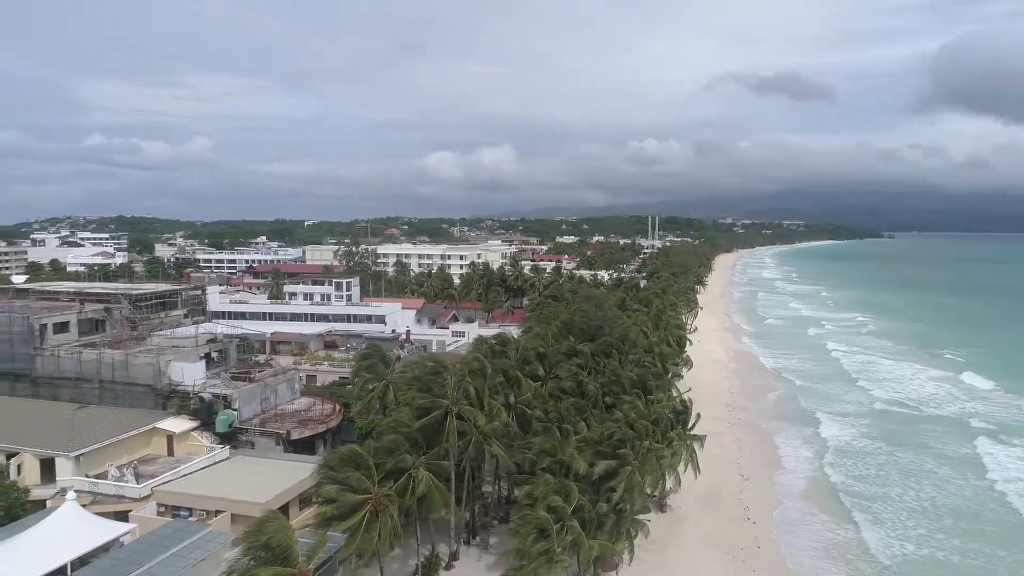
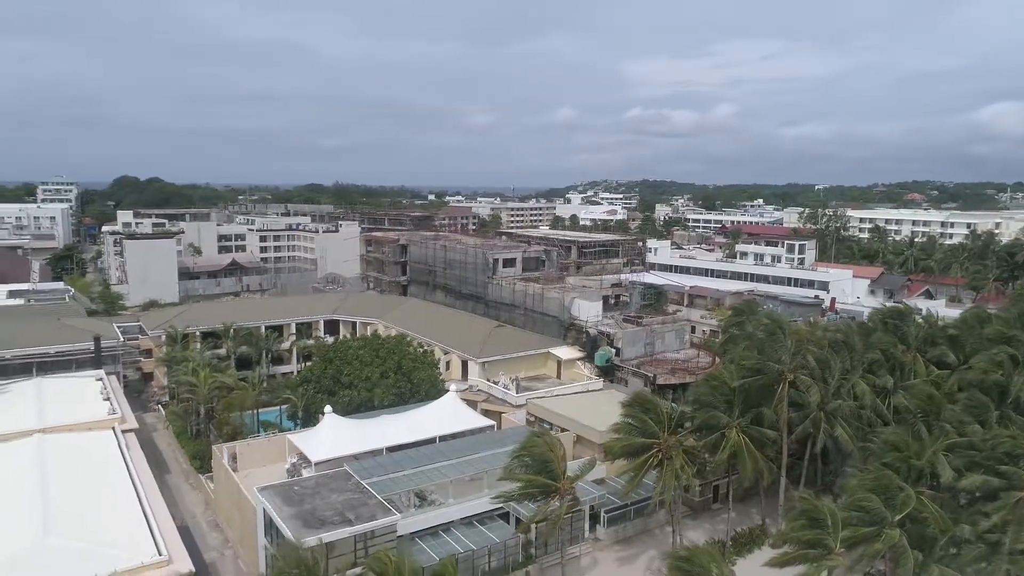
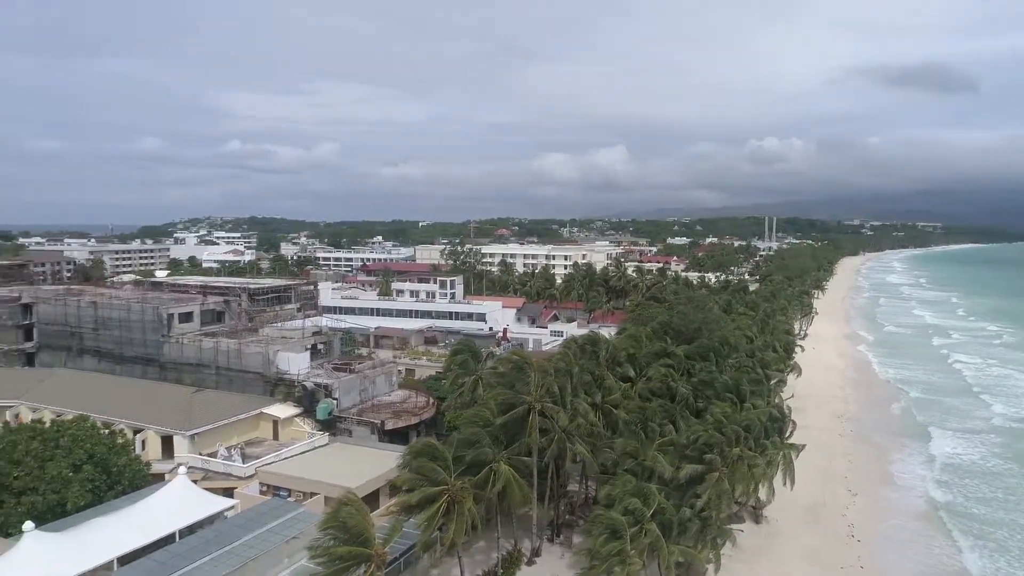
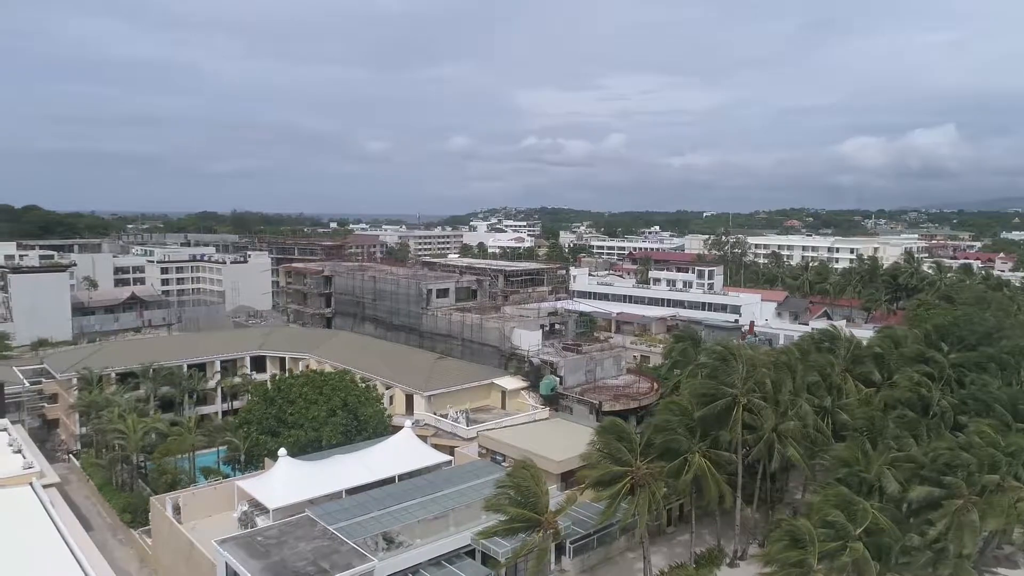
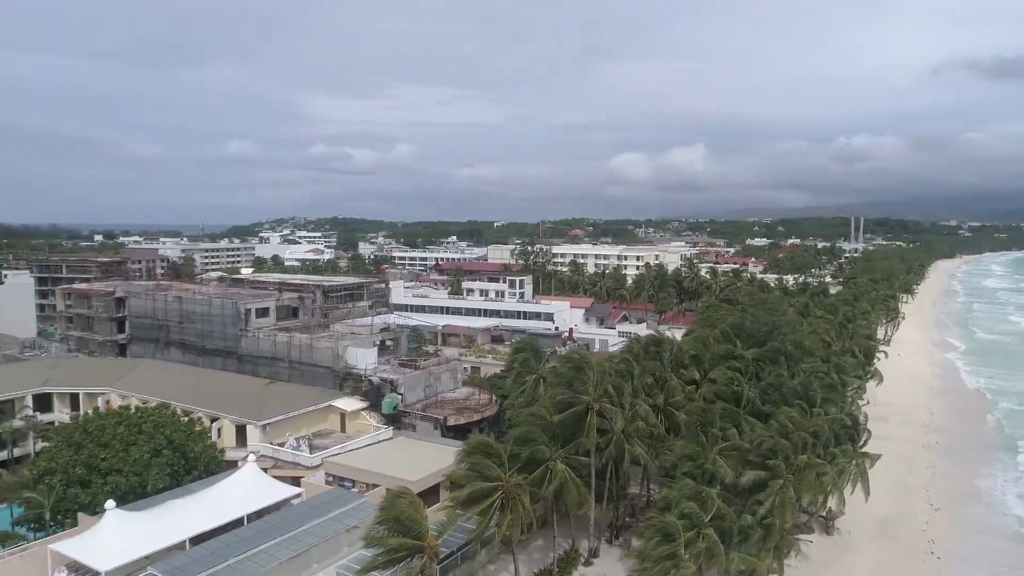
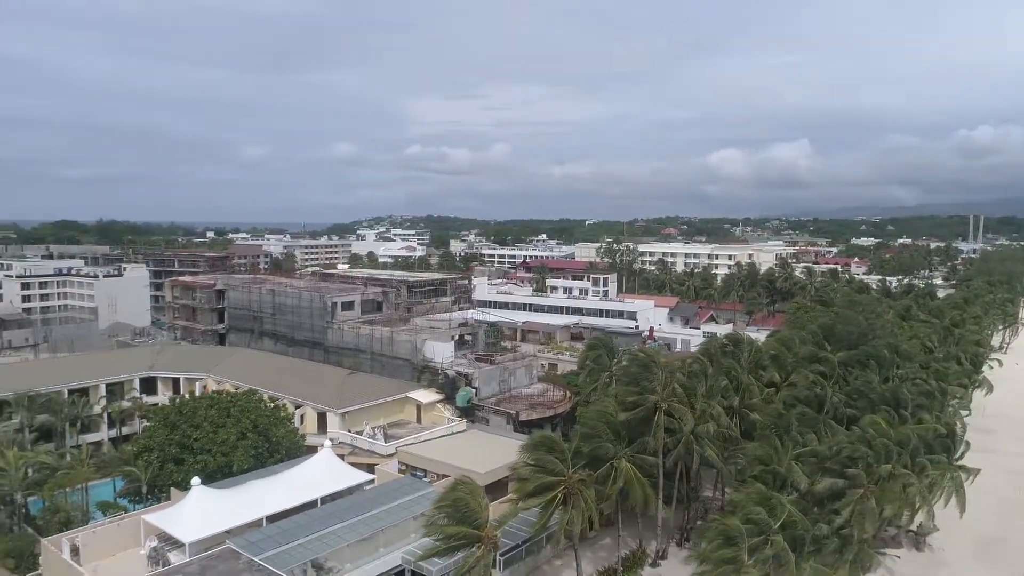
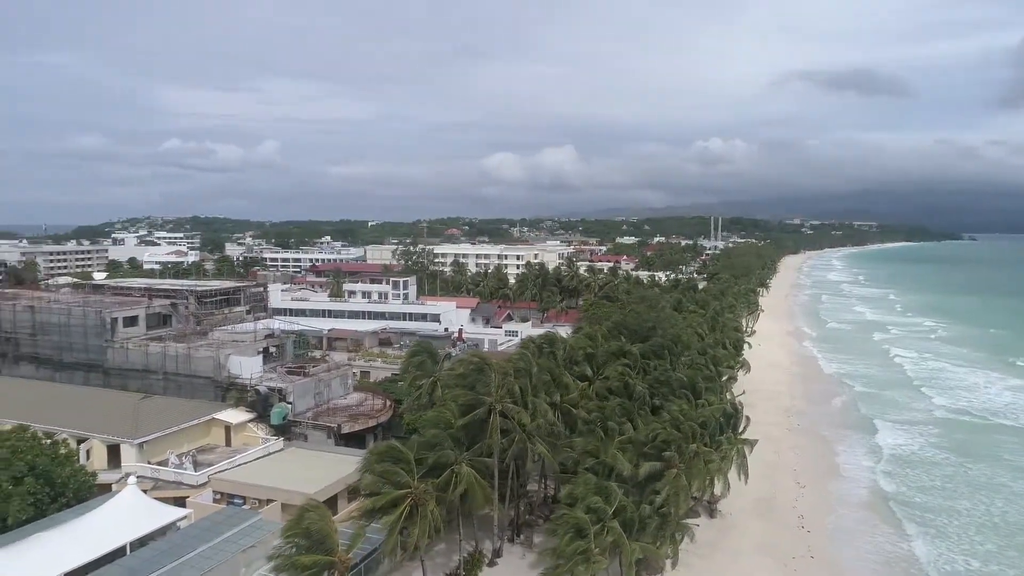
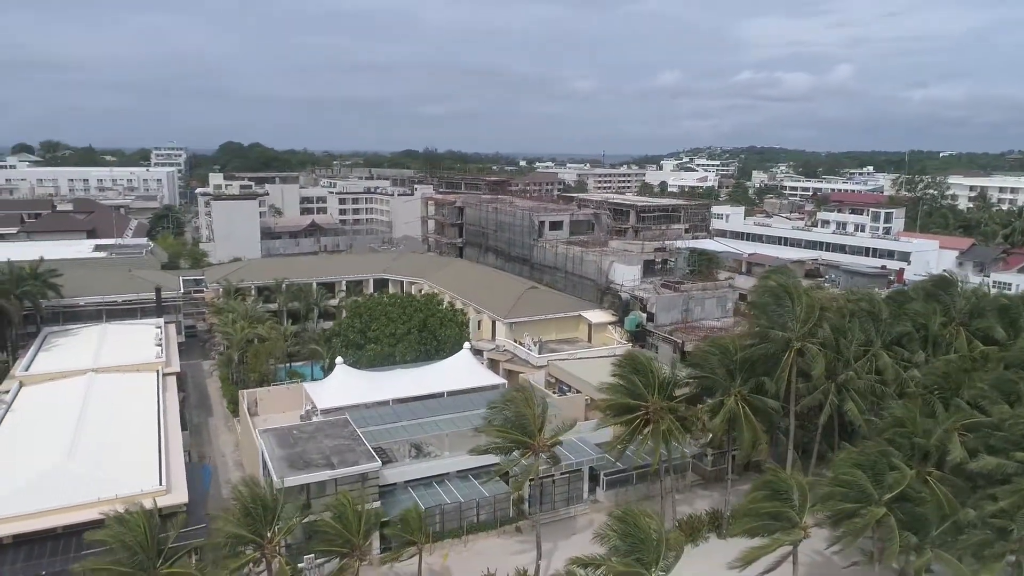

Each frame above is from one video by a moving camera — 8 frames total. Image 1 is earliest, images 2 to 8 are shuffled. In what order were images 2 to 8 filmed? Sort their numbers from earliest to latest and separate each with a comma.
7, 3, 5, 6, 4, 2, 8
